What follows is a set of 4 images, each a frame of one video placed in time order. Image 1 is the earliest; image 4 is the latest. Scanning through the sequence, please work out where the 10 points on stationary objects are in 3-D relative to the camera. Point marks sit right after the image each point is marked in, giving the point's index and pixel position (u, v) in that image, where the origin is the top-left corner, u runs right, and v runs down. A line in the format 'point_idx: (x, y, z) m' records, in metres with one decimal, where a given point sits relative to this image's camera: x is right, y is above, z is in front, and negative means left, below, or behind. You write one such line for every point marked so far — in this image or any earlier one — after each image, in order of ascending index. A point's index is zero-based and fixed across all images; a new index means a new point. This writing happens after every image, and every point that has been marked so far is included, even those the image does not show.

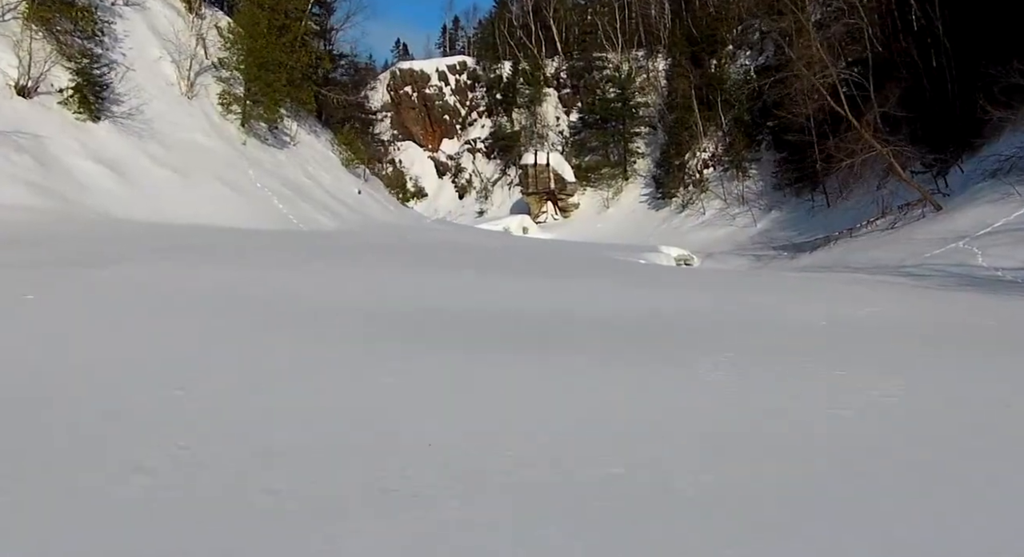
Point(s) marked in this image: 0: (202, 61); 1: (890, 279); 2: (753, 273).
0: (-5.1, +3.6, +15.7) m
1: (+4.3, 0.0, +10.8) m
2: (+3.7, +0.1, +14.4) m
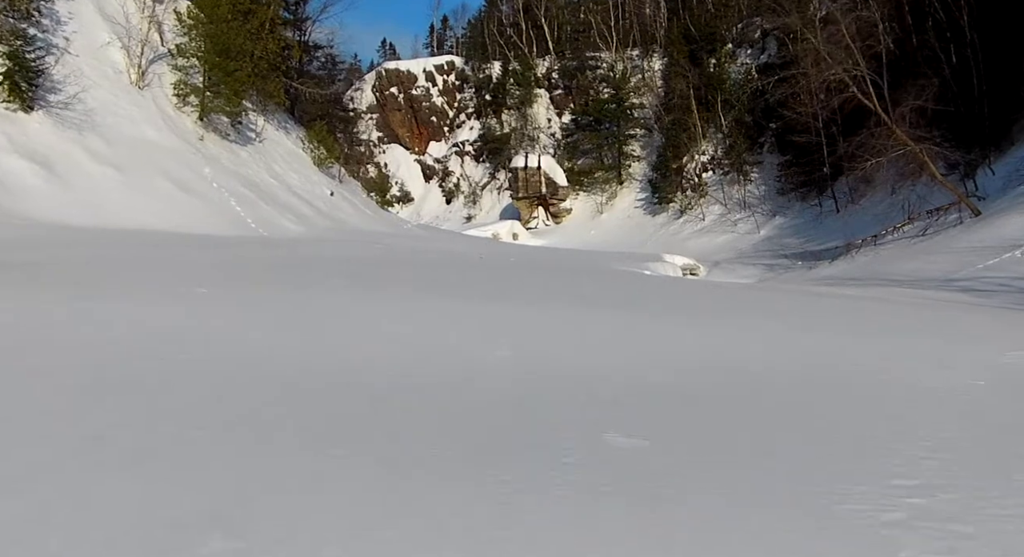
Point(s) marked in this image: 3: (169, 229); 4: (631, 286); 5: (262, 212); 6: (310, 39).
0: (-5.3, +3.4, +14.2) m
1: (+4.2, -0.2, +9.3) m
2: (+3.5, -0.1, +12.9) m
3: (-4.0, +0.6, +11.1) m
4: (+1.4, -0.1, +11.3) m
5: (-3.3, +0.9, +12.6) m
6: (-4.0, +4.8, +19.0) m
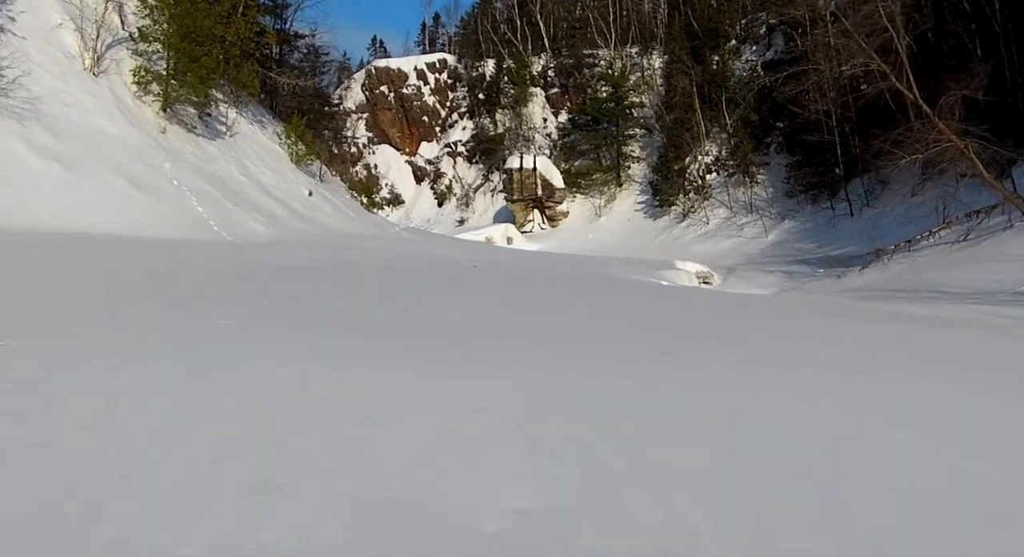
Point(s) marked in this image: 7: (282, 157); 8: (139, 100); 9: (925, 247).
0: (-5.3, +3.3, +12.8) m
1: (+4.2, -0.3, +8.0) m
2: (+3.5, -0.2, +11.6) m
3: (-4.0, +0.5, +9.8) m
4: (+1.4, -0.2, +10.0) m
5: (-3.3, +0.8, +11.3) m
6: (-4.1, +4.6, +17.6) m
7: (-3.6, +1.9, +14.9) m
8: (-4.8, +2.3, +12.3) m
9: (+5.4, +0.4, +12.6) m
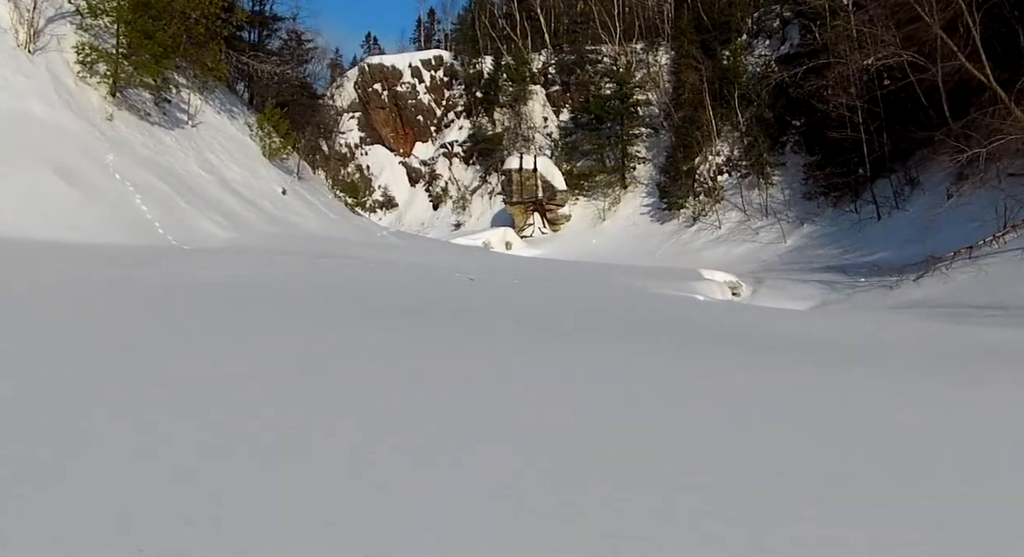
0: (-5.2, +3.2, +11.1) m
1: (+4.3, -0.4, +6.4) m
2: (+3.5, -0.3, +10.0) m
3: (-3.9, +0.4, +8.1) m
4: (+1.5, -0.3, +8.3) m
5: (-3.3, +0.6, +9.6) m
6: (-4.1, +4.5, +16.0) m
7: (-3.5, +1.7, +13.2) m
8: (-4.7, +2.2, +10.6) m
9: (+5.5, +0.3, +10.9) m
